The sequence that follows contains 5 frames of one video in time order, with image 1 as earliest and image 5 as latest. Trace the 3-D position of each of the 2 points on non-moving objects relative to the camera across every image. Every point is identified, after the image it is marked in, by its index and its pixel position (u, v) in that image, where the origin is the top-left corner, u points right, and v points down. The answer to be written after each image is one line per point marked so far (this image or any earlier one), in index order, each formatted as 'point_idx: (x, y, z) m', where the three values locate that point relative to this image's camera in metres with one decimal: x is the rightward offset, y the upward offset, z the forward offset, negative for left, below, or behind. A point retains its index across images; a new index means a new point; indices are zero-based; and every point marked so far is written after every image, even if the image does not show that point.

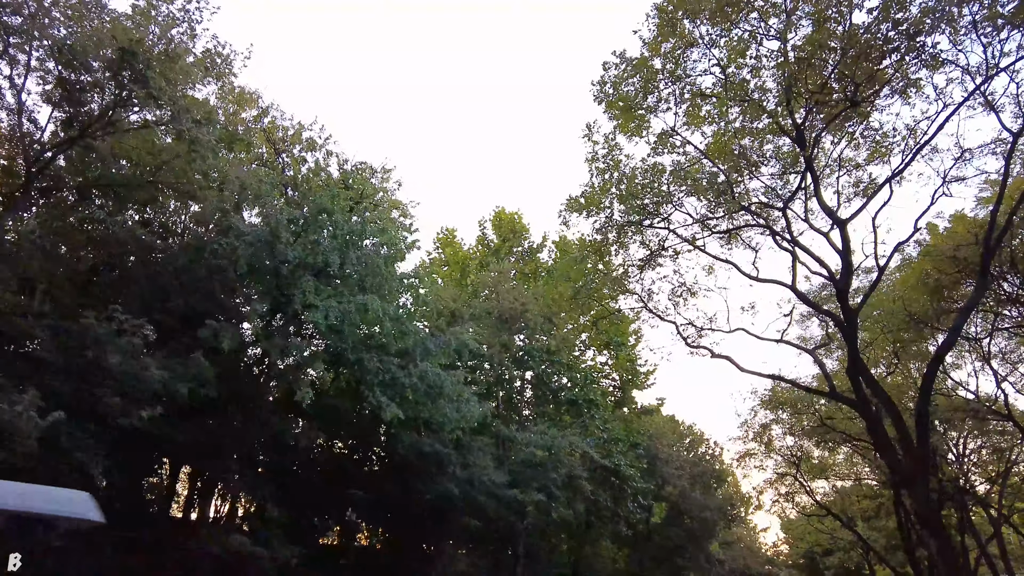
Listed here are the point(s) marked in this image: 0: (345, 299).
0: (-3.5, -0.2, +13.4) m
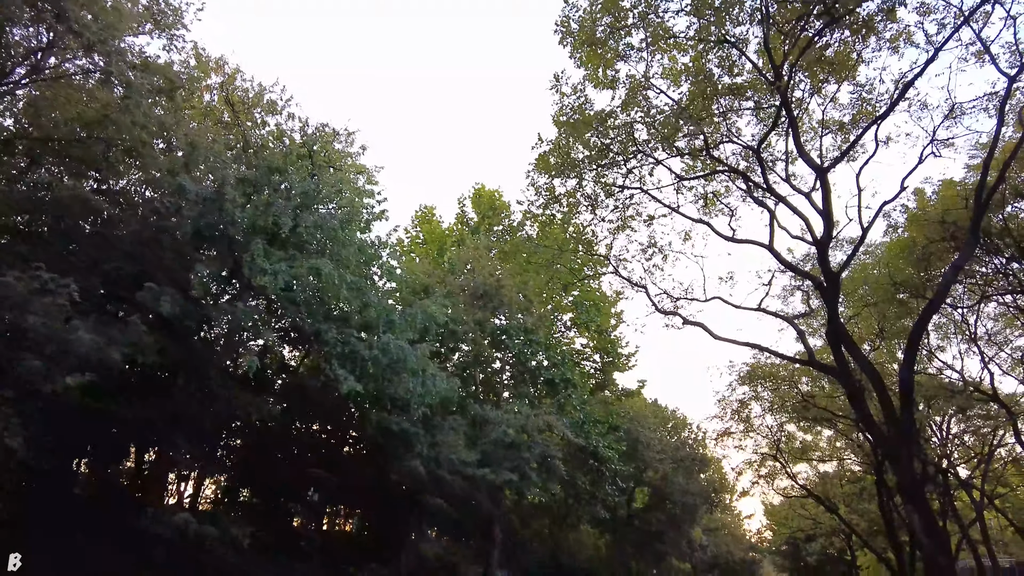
0: (-4.2, +0.5, +12.5) m
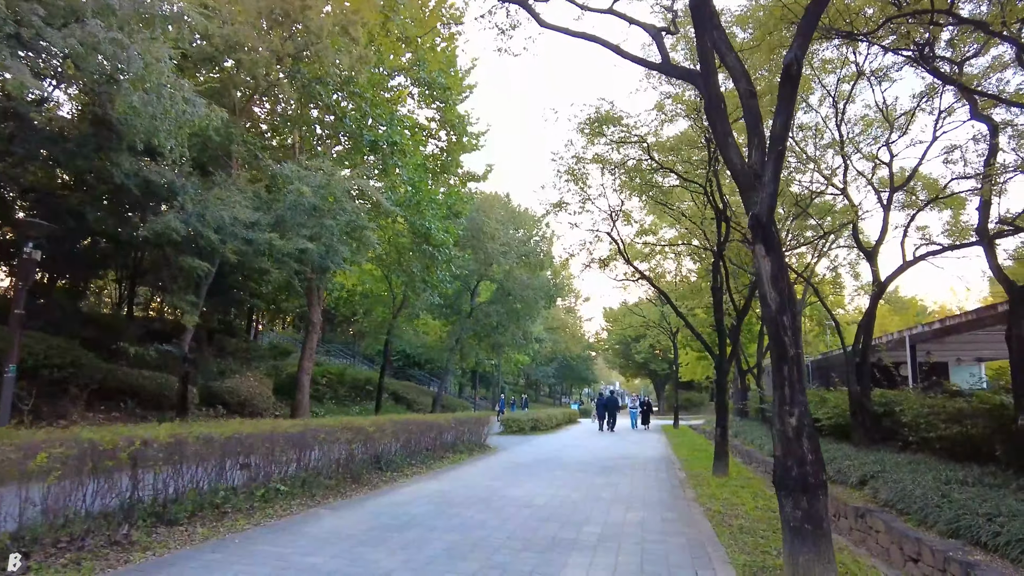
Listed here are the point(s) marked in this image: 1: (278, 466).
0: (-7.2, +5.0, +7.4) m
1: (-3.1, -2.4, +8.7) m
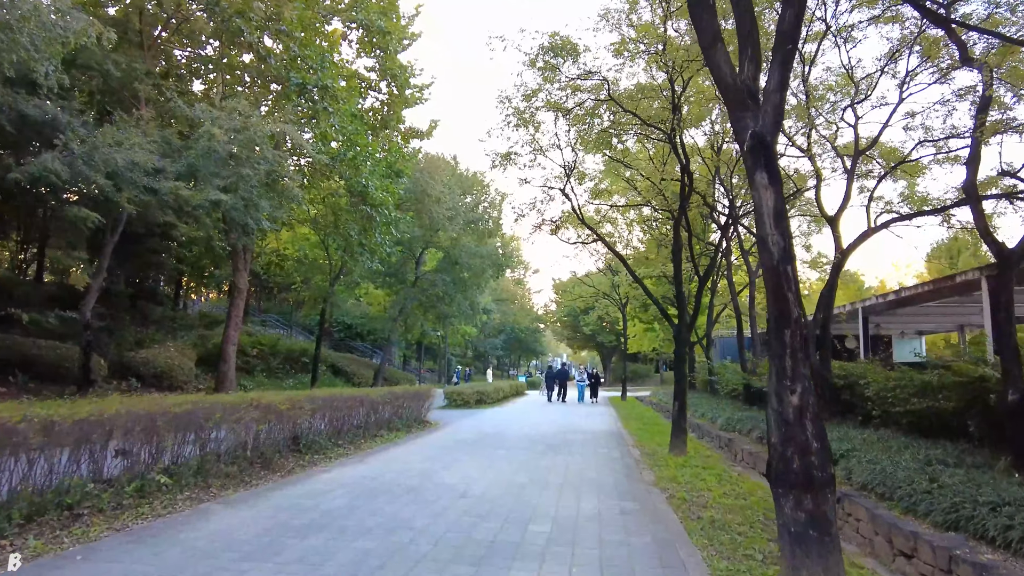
0: (-7.7, +5.5, +5.3) m
1: (-3.8, -1.8, +7.2) m
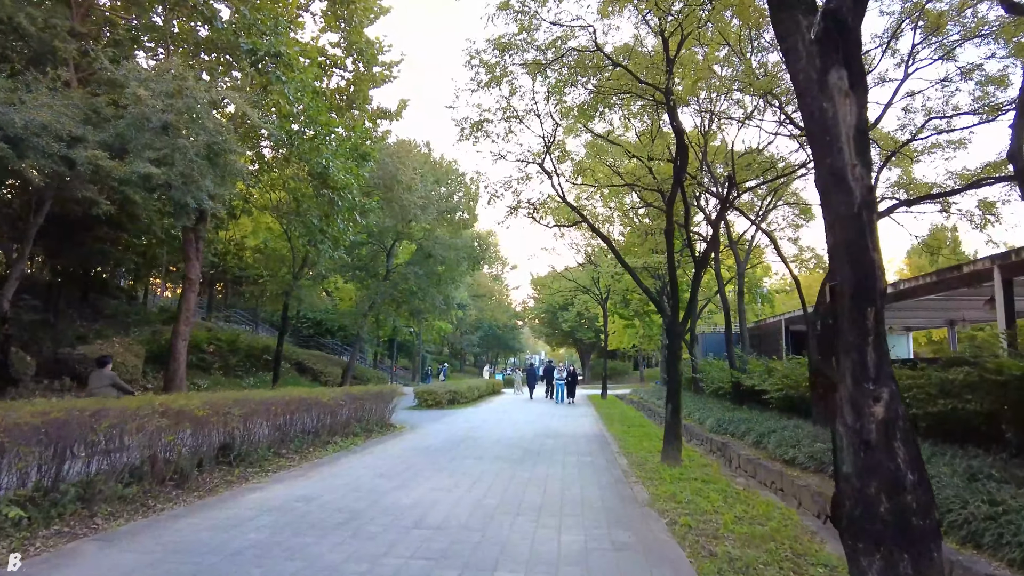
0: (-7.9, +5.7, +3.5) m
1: (-4.2, -1.6, +5.6) m
